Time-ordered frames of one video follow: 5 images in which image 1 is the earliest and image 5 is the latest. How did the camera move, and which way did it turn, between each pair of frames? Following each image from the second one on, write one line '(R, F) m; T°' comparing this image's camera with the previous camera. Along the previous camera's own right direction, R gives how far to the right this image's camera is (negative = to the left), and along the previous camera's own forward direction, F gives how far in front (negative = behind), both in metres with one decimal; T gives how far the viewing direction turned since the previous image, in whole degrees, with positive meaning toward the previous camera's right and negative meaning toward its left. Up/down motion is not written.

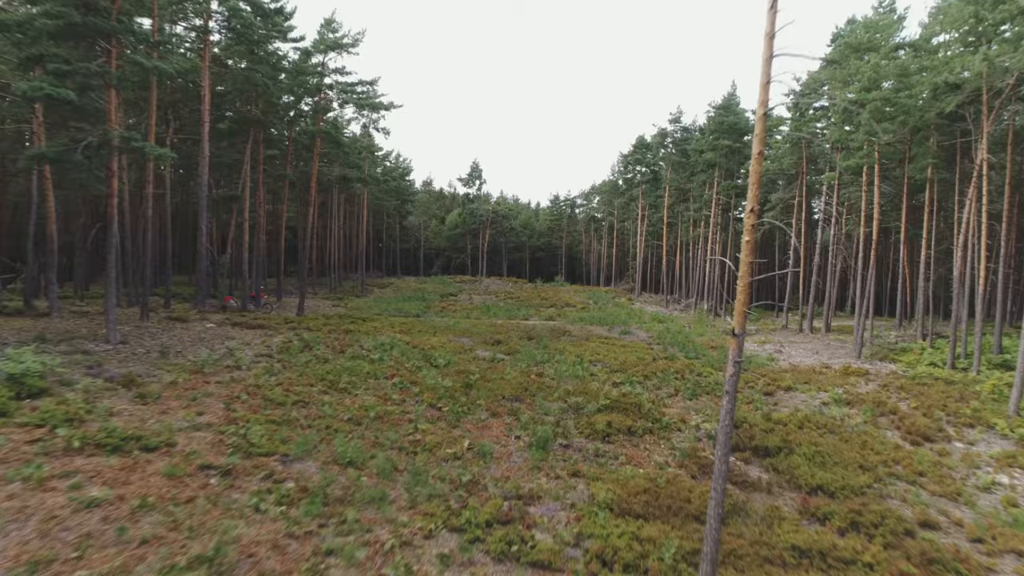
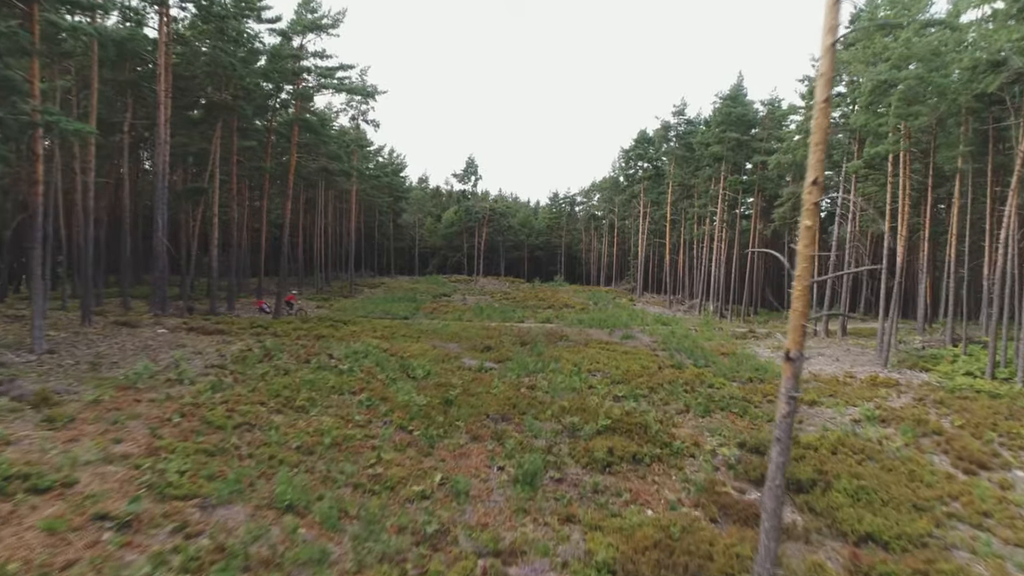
(+0.2, +1.8) m; 0°
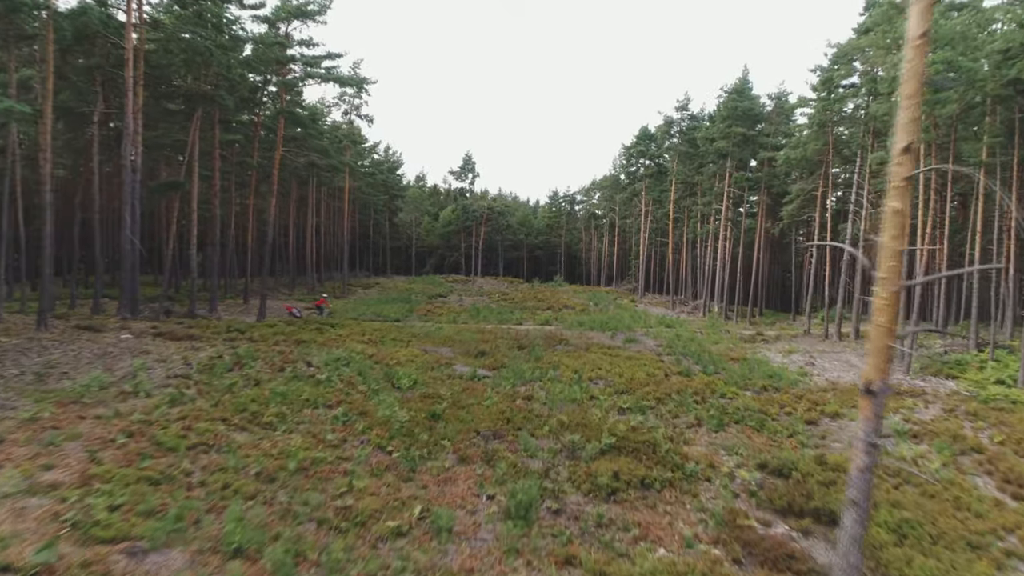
(+0.1, +1.2) m; 0°
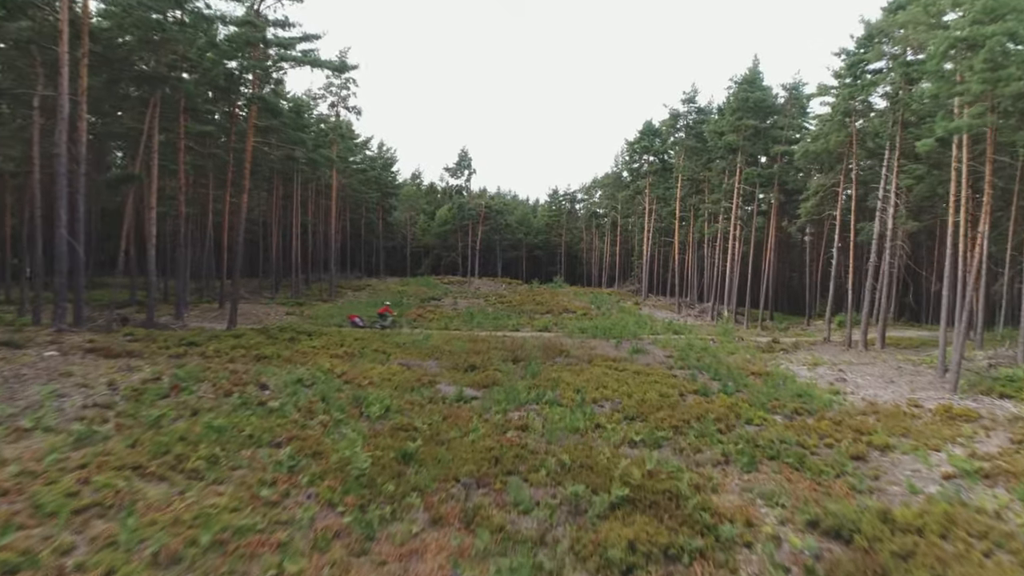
(+0.1, +2.0) m; 0°
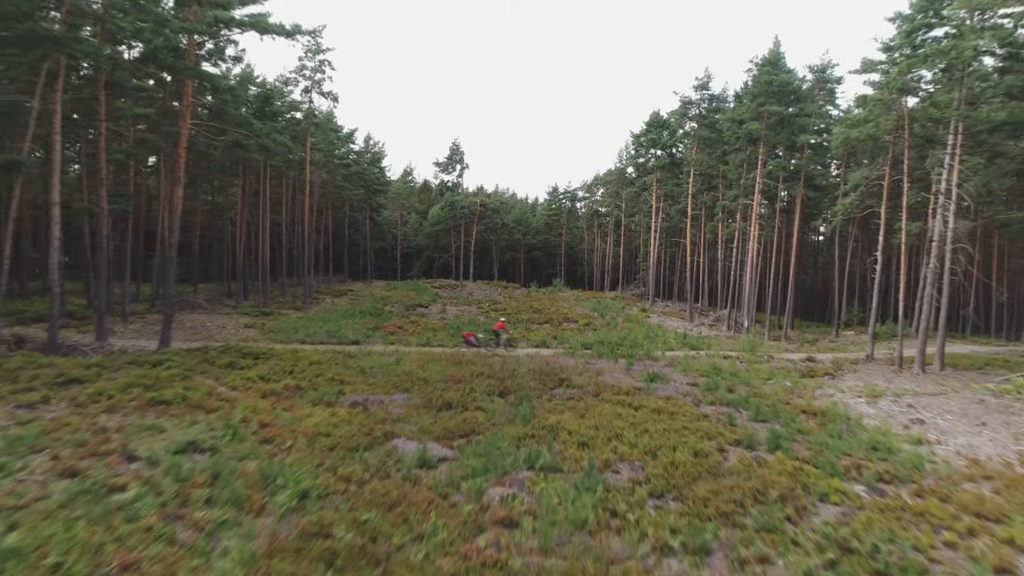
(+0.2, +3.4) m; 0°
